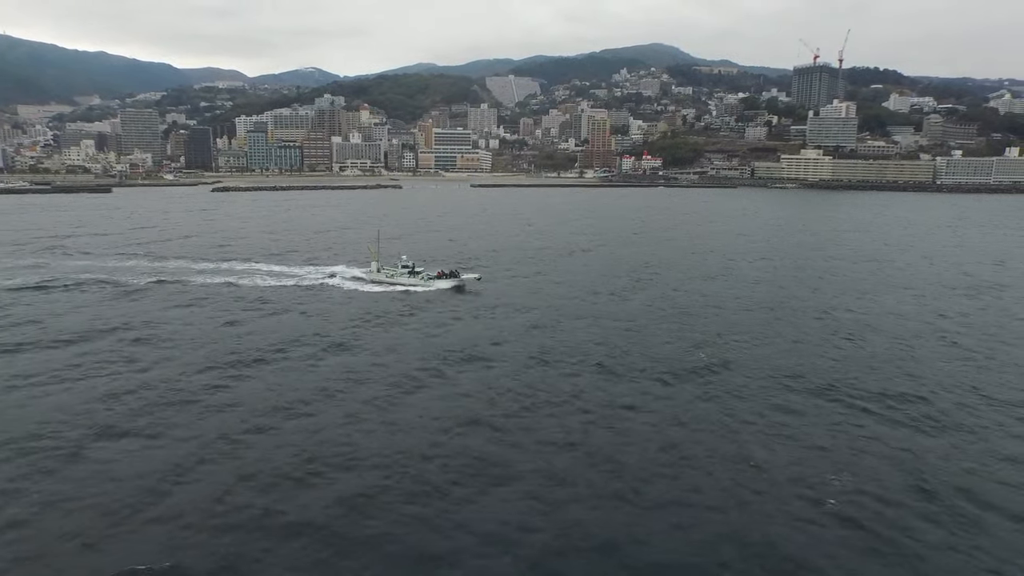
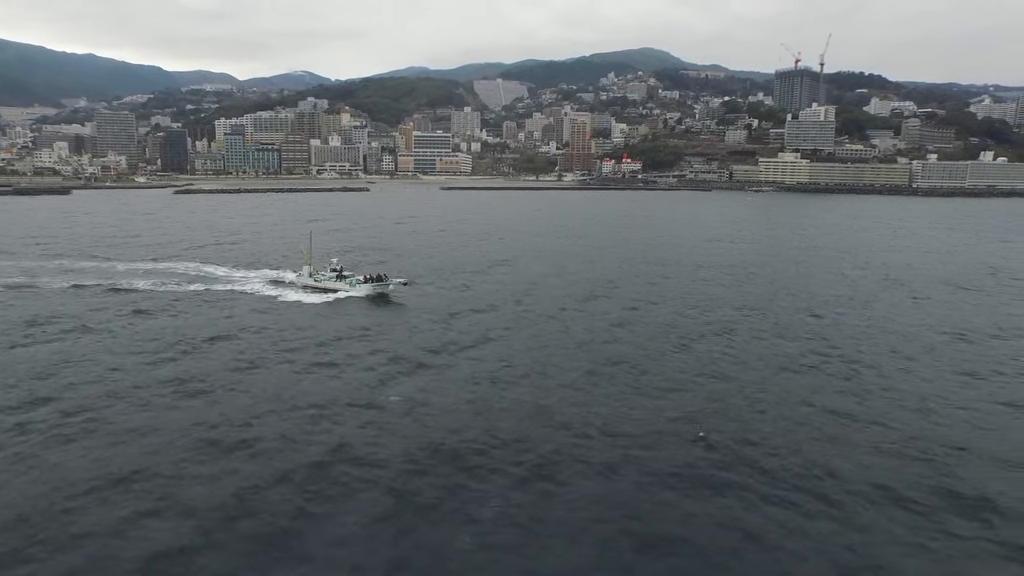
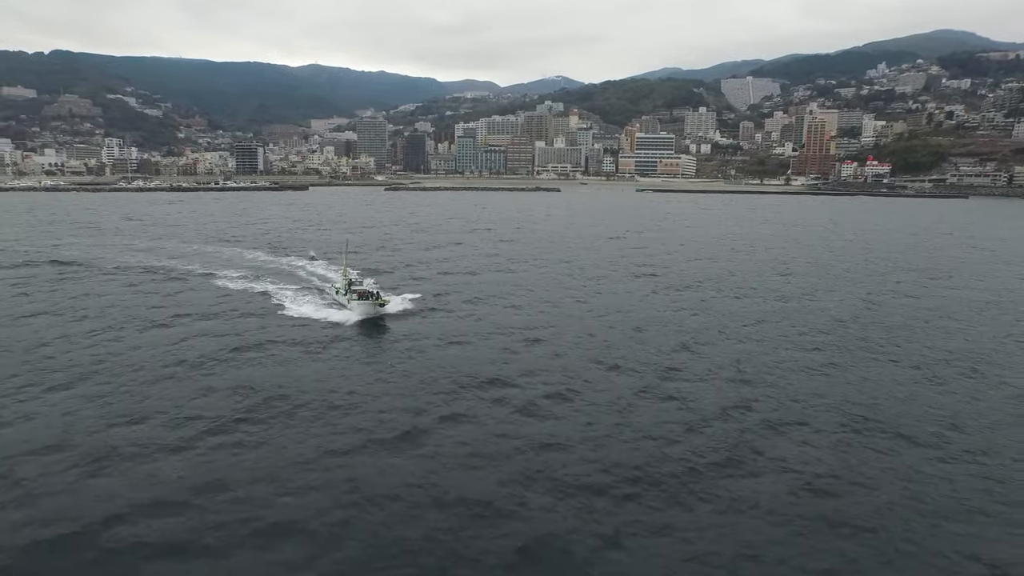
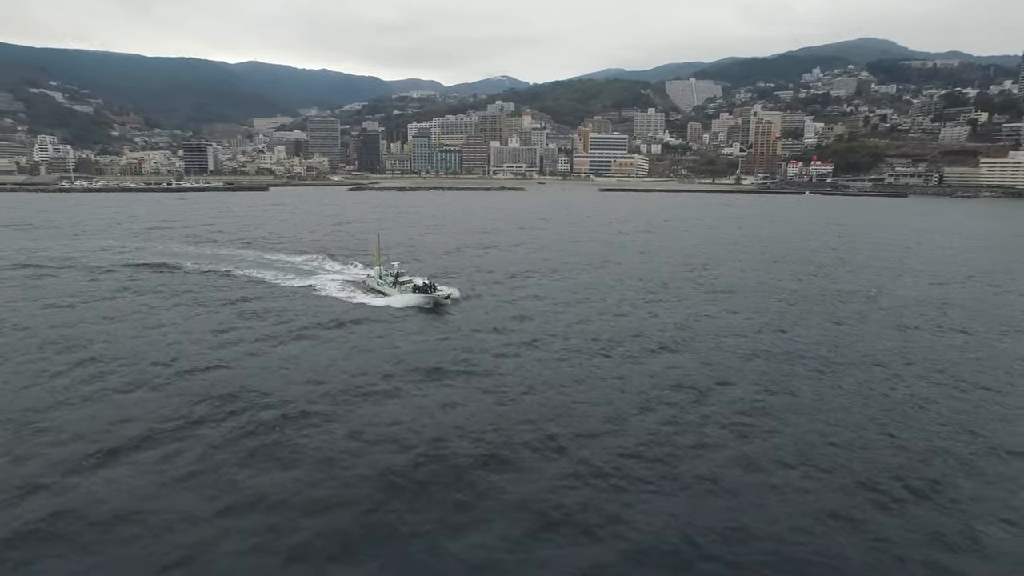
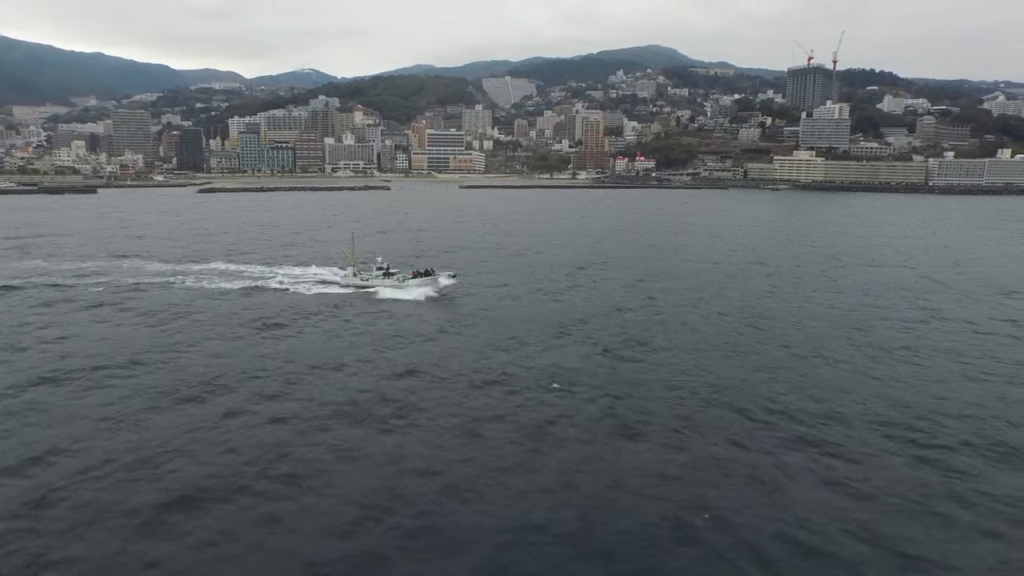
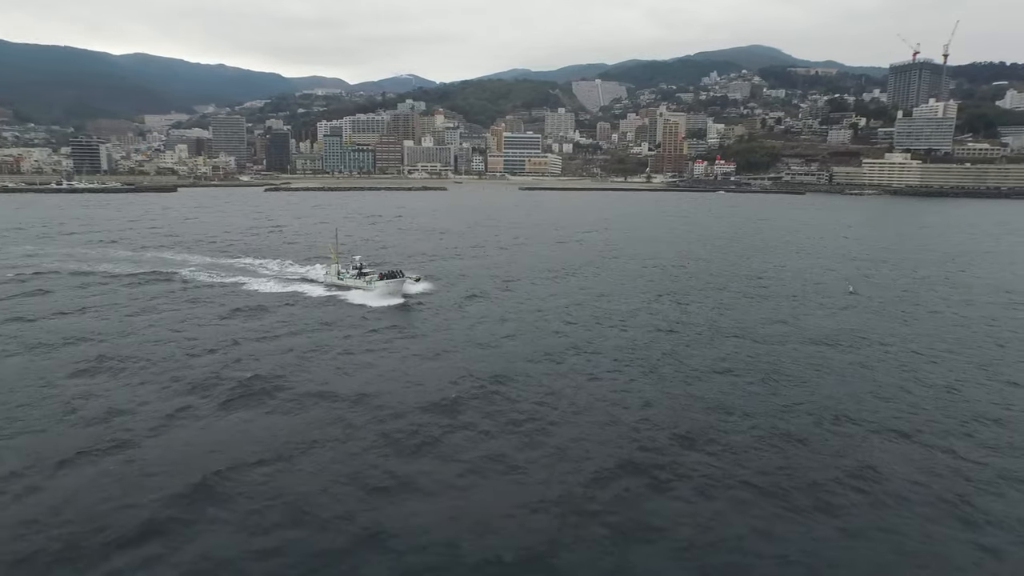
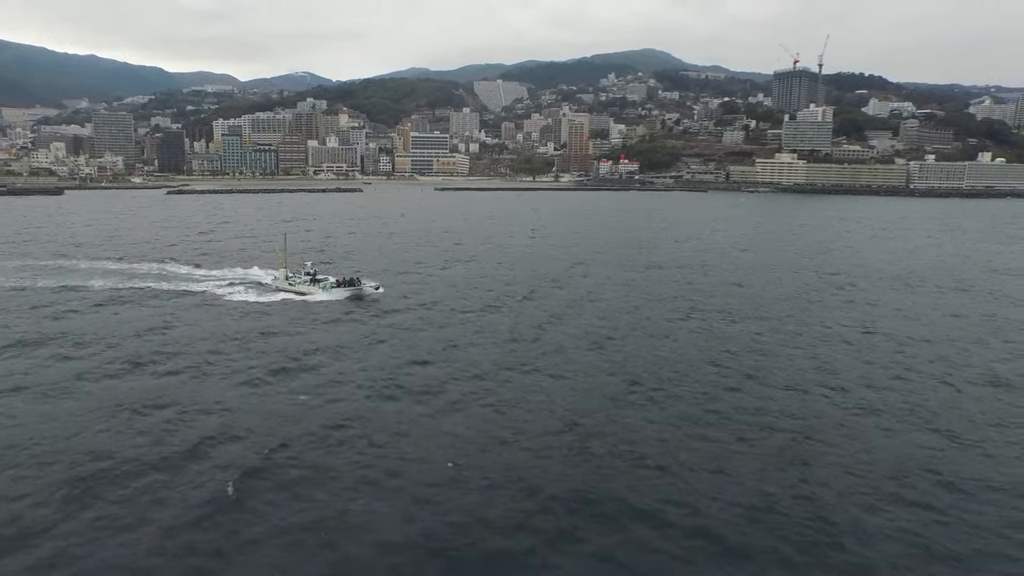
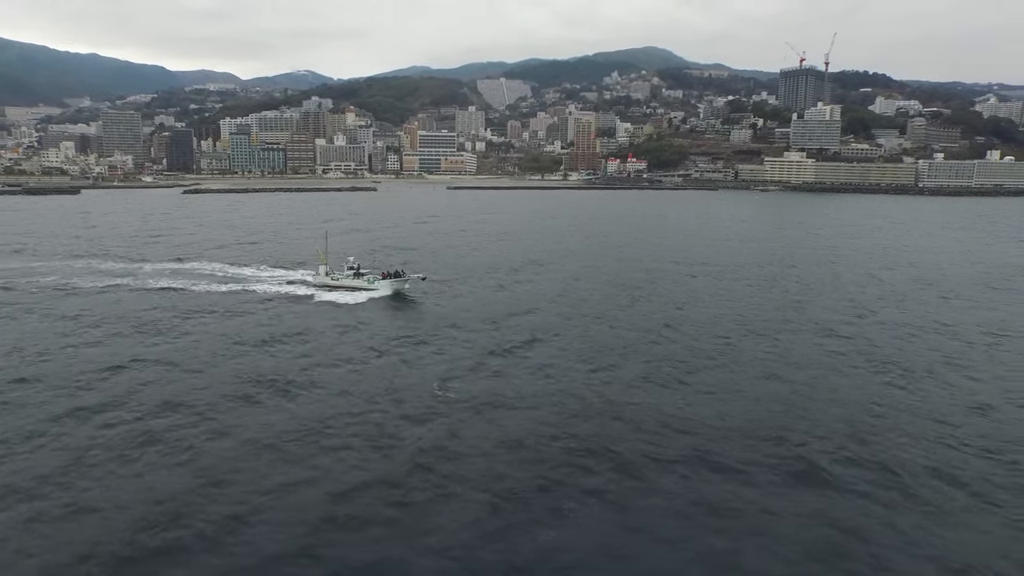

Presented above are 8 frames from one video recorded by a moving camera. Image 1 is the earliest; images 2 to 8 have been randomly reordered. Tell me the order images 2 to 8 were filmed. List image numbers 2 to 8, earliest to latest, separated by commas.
5, 8, 2, 7, 6, 4, 3
